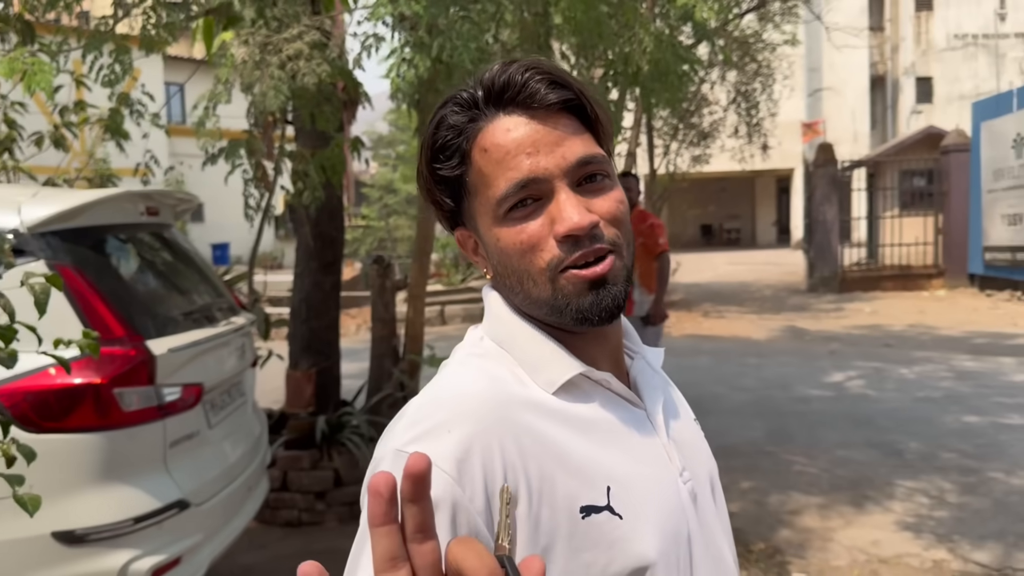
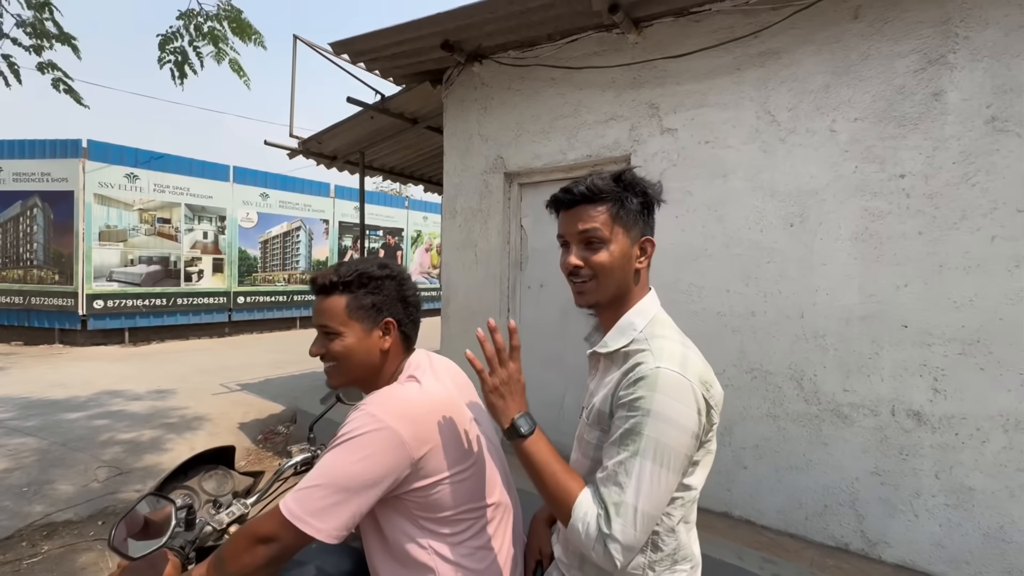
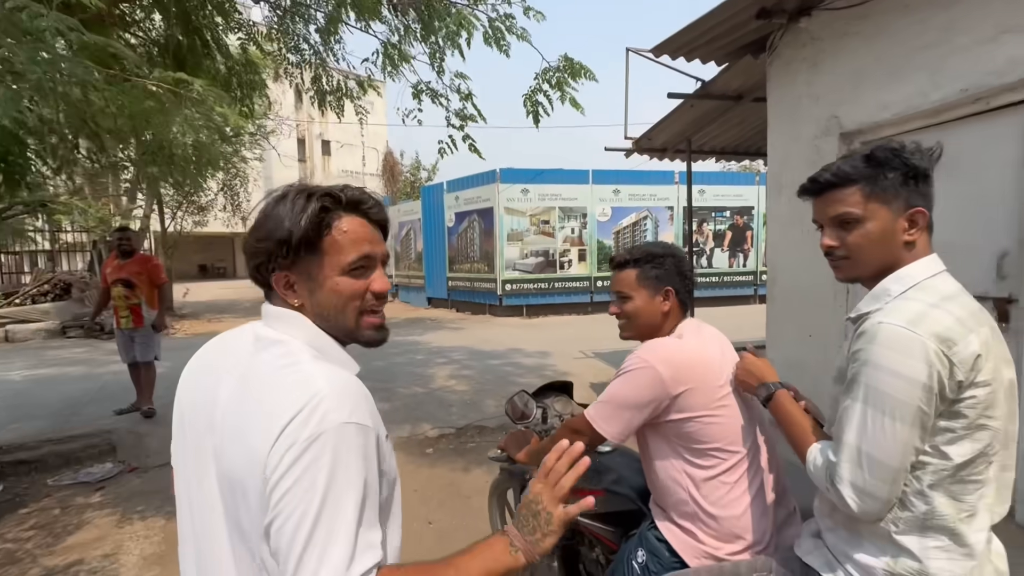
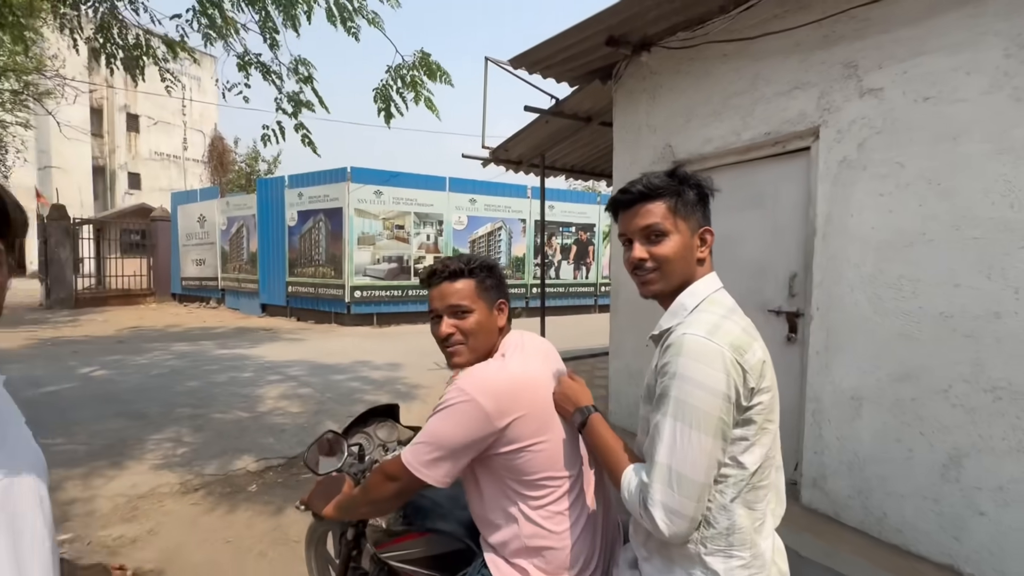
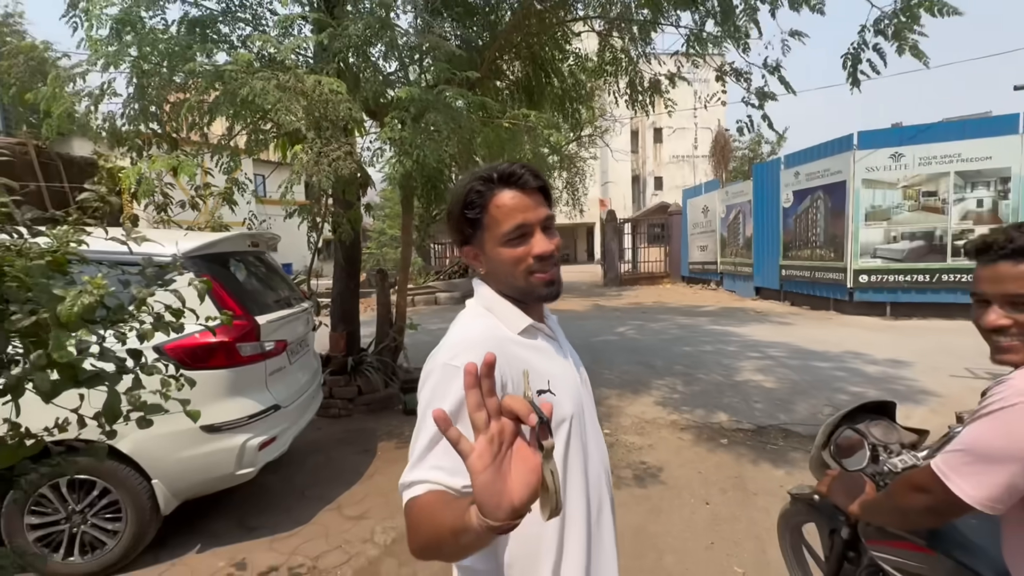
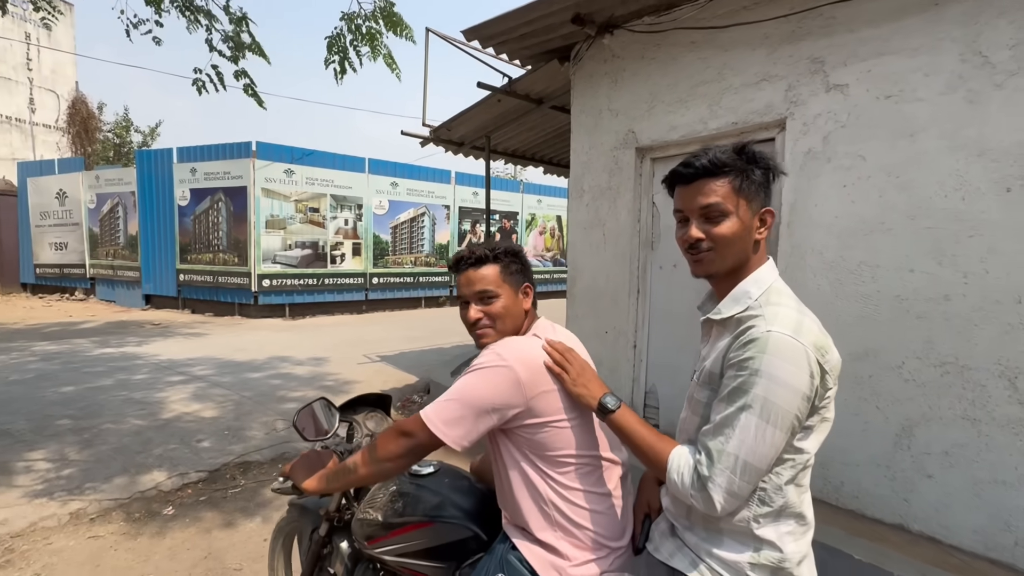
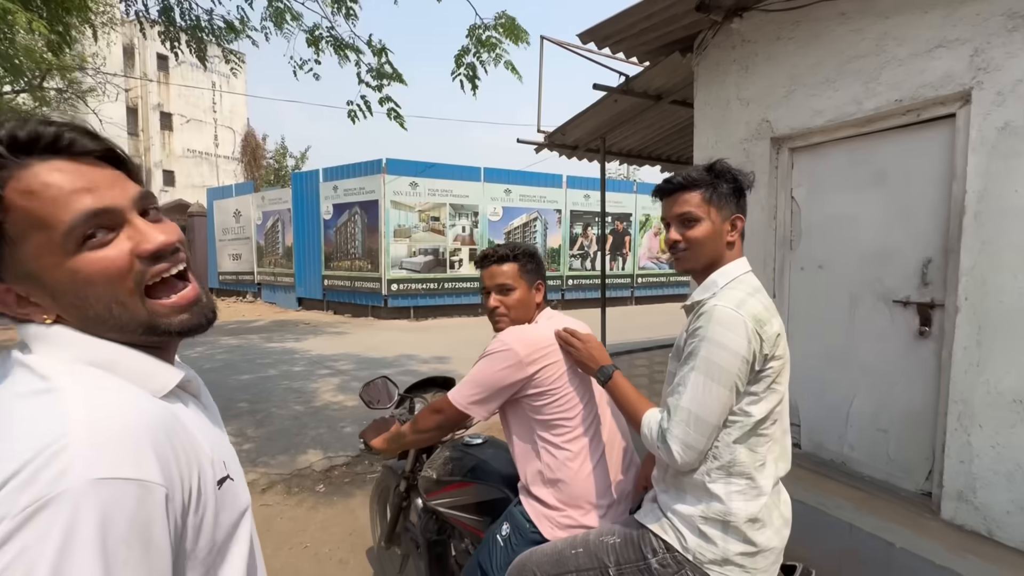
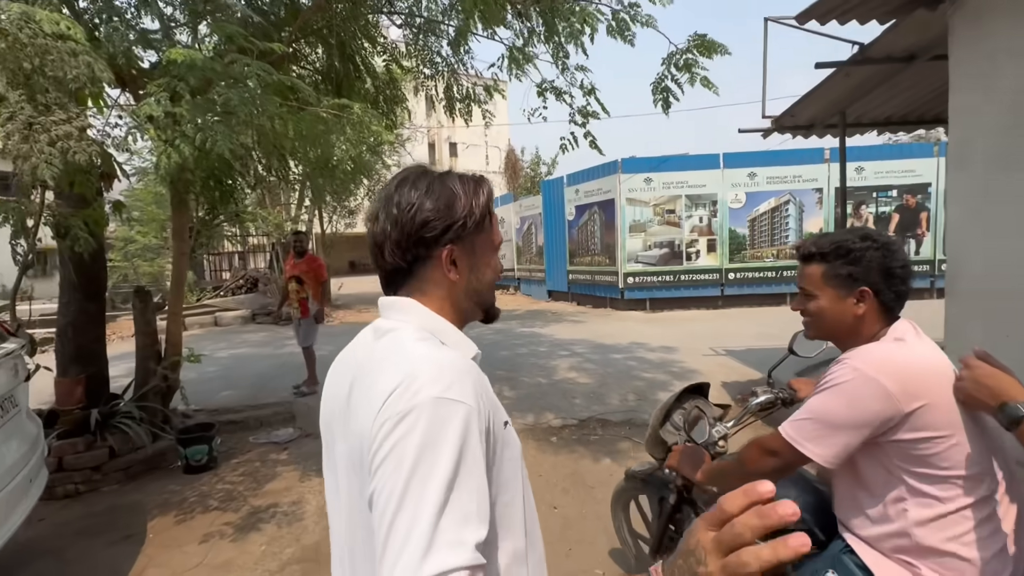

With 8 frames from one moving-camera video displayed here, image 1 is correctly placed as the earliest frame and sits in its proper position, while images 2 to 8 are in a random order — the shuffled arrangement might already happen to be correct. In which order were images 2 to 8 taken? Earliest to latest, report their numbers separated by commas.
5, 8, 3, 4, 2, 6, 7
